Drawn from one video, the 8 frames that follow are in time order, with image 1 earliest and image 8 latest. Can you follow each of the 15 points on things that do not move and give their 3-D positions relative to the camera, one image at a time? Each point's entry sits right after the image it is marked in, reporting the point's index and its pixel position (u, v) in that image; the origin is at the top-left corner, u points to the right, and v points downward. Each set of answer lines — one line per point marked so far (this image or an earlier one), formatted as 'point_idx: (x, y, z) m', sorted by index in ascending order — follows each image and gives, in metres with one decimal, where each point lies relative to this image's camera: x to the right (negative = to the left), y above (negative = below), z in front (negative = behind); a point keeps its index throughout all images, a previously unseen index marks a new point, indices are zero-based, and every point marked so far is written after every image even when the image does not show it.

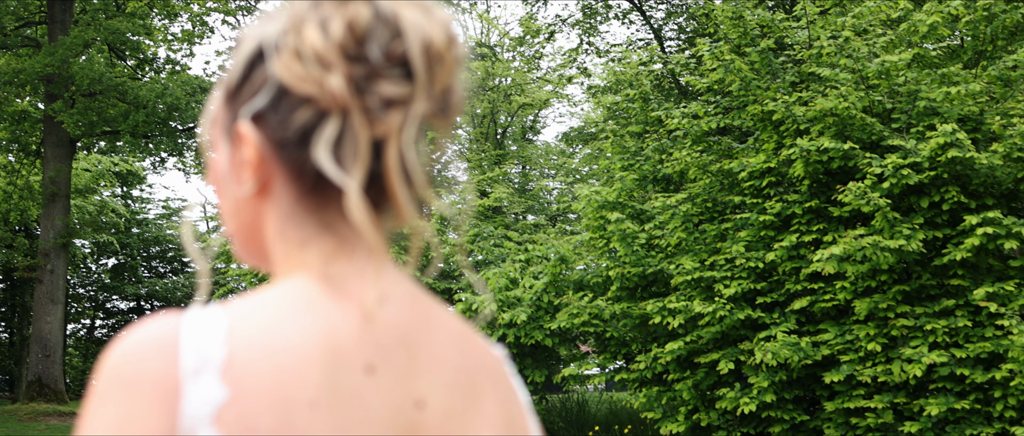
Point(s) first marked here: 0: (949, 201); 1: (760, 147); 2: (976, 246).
0: (+2.3, +0.1, +6.5) m
1: (+1.5, +0.4, +7.6) m
2: (+2.4, -0.1, +6.3) m
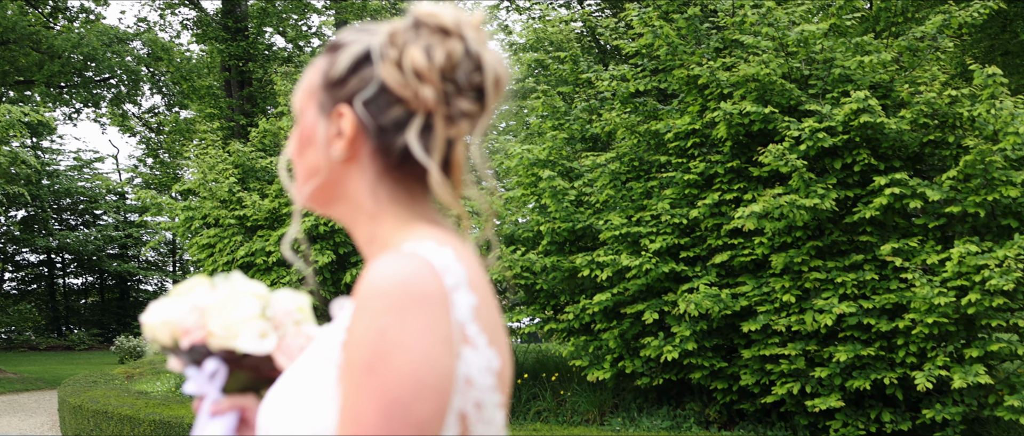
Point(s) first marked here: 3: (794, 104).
0: (+2.0, +0.3, +7.0) m
1: (+1.1, +0.7, +8.0) m
2: (+2.1, +0.1, +6.8) m
3: (+1.7, +0.7, +7.4) m
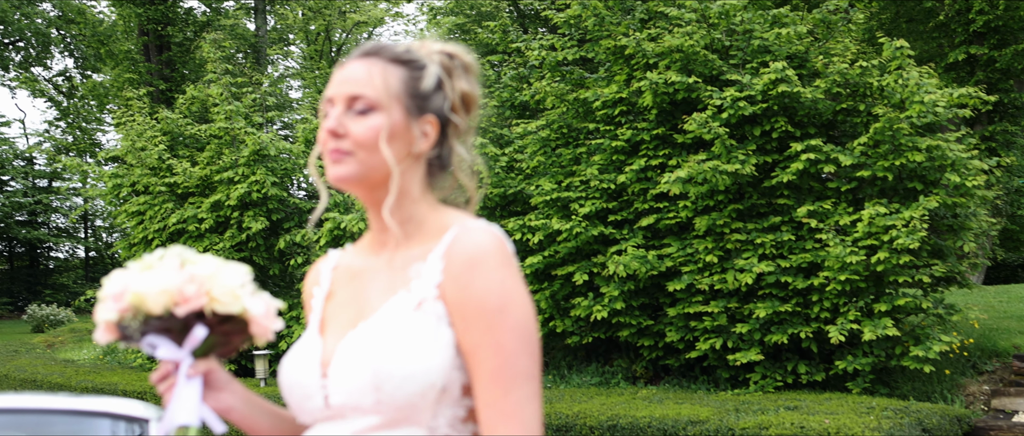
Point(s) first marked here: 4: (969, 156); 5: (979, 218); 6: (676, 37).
0: (+1.6, +0.5, +7.4) m
1: (+0.7, +1.0, +8.3) m
2: (+1.7, +0.3, +7.2) m
3: (+1.3, +0.9, +7.7) m
4: (+2.7, +0.4, +7.2) m
5: (+2.8, 0.0, +7.4) m
6: (+1.0, +1.1, +7.4) m
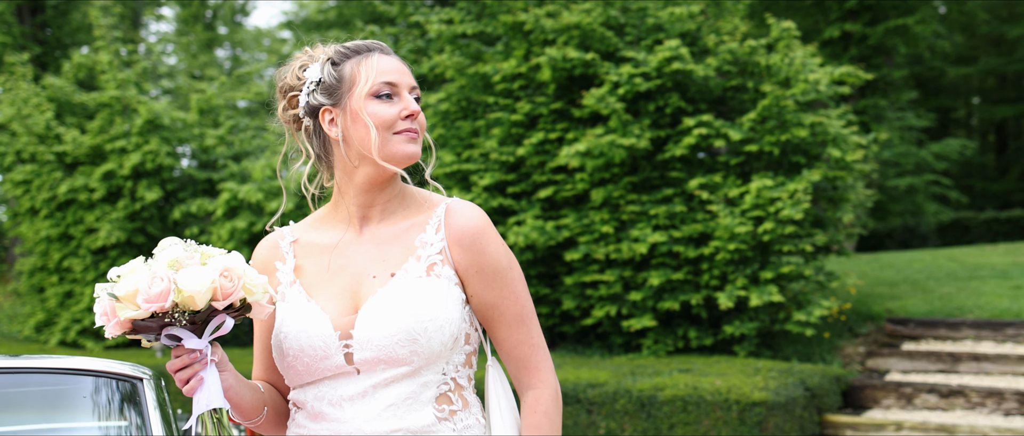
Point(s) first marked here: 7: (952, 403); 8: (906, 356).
0: (+1.0, +0.7, +7.7) m
1: (0.0, +1.2, +8.5) m
2: (+1.1, +0.5, +7.6) m
3: (+0.7, +1.1, +8.0) m
4: (+2.1, +0.5, +7.6) m
5: (+2.2, +0.2, +7.9) m
6: (+0.4, +1.3, +7.6) m
7: (+2.4, -1.0, +6.7) m
8: (+2.4, -0.8, +7.3) m
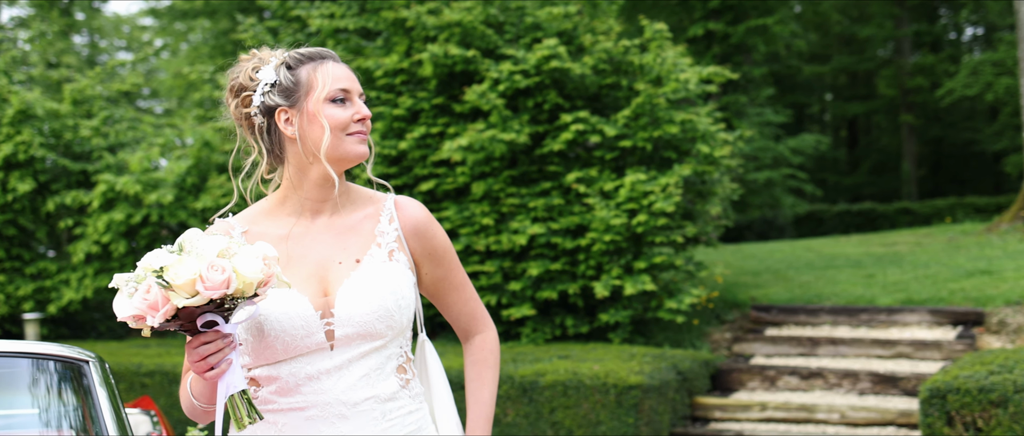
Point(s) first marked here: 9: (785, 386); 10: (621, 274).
0: (+0.2, +0.8, +8.0) m
1: (-0.9, +1.2, +8.7) m
2: (+0.4, +0.5, +7.9) m
3: (-0.1, +1.2, +8.2) m
4: (+1.3, +0.6, +8.0) m
5: (+1.4, +0.2, +8.3) m
6: (-0.4, +1.3, +7.8) m
7: (+1.8, -1.0, +7.1) m
8: (+1.6, -0.8, +7.8) m
9: (+1.6, -1.0, +7.2) m
10: (+0.7, -0.4, +7.7) m
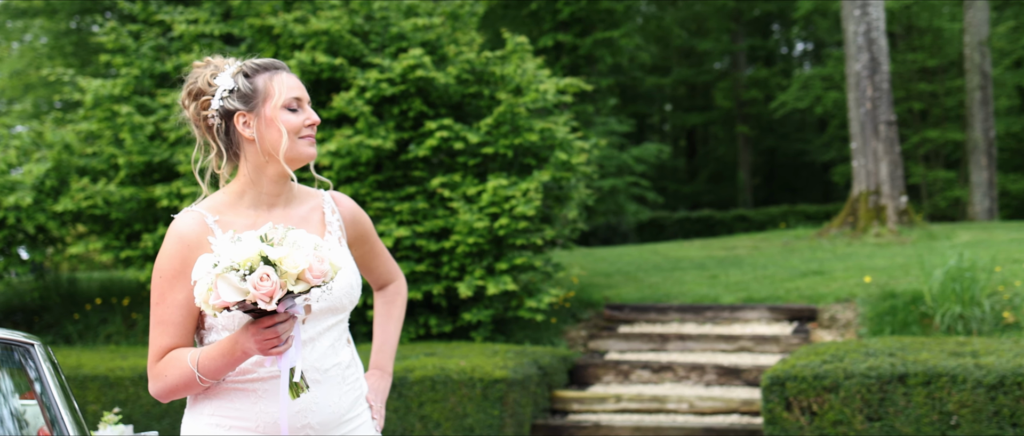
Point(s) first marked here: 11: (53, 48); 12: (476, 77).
0: (-0.7, +0.7, +8.3) m
1: (-1.9, +1.2, +8.8) m
2: (-0.5, +0.5, +8.2) m
3: (-1.1, +1.1, +8.5) m
4: (+0.4, +0.6, +8.4) m
5: (+0.5, +0.2, +8.7) m
6: (-1.2, +1.3, +8.1) m
7: (+0.9, -1.0, +7.6) m
8: (+0.8, -0.8, +8.2) m
9: (+0.8, -1.0, +7.7) m
10: (-0.2, -0.4, +8.1) m
11: (-4.5, +1.7, +12.2) m
12: (-0.3, +1.0, +8.5) m
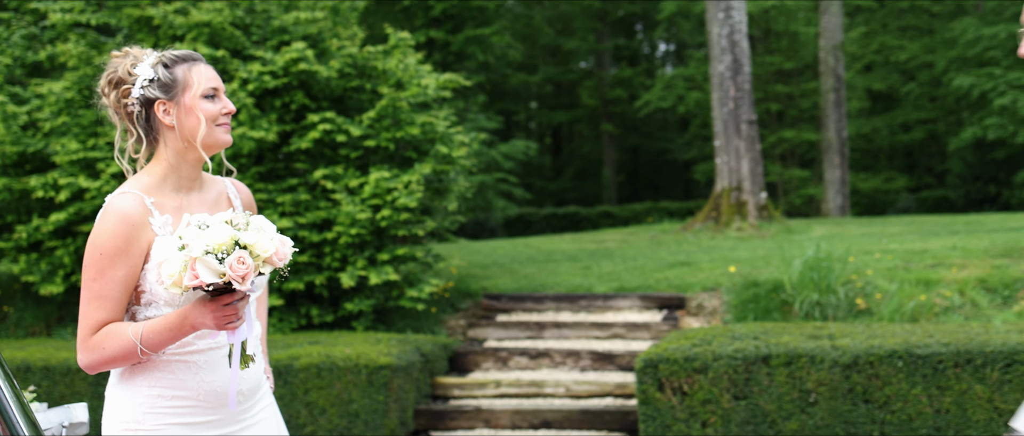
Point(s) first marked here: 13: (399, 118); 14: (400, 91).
0: (-1.5, +0.8, +8.4) m
1: (-2.7, +1.3, +8.8) m
2: (-1.3, +0.5, +8.3) m
3: (-1.9, +1.2, +8.5) m
4: (-0.4, +0.6, +8.7) m
5: (-0.4, +0.3, +9.0) m
6: (-2.0, +1.4, +8.1) m
7: (+0.2, -0.9, +7.9) m
8: (-0.1, -0.7, +8.5) m
9: (0.0, -1.0, +8.0) m
10: (-1.0, -0.3, +8.3) m
11: (-5.8, +1.8, +11.9) m
12: (-1.1, +1.0, +8.7) m
13: (-0.8, +0.7, +8.4) m
14: (-0.8, +0.9, +8.5) m
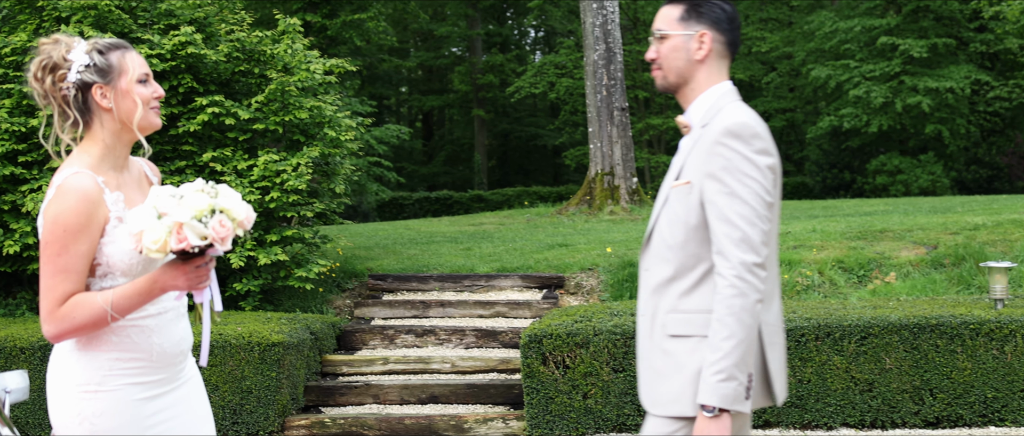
0: (-2.3, +0.9, +8.5) m
1: (-3.5, +1.4, +8.7) m
2: (-2.1, +0.7, +8.4) m
3: (-2.7, +1.3, +8.6) m
4: (-1.3, +0.7, +8.9) m
5: (-1.3, +0.4, +9.2) m
6: (-2.8, +1.5, +8.1) m
7: (-0.6, -0.8, +8.2) m
8: (-0.9, -0.6, +8.8) m
9: (-0.7, -0.8, +8.2) m
10: (-1.8, -0.2, +8.4) m
11: (-6.9, +2.0, +11.4) m
12: (-1.9, +1.2, +8.8) m
13: (-1.6, +0.8, +8.5) m
14: (-1.6, +1.0, +8.7) m
